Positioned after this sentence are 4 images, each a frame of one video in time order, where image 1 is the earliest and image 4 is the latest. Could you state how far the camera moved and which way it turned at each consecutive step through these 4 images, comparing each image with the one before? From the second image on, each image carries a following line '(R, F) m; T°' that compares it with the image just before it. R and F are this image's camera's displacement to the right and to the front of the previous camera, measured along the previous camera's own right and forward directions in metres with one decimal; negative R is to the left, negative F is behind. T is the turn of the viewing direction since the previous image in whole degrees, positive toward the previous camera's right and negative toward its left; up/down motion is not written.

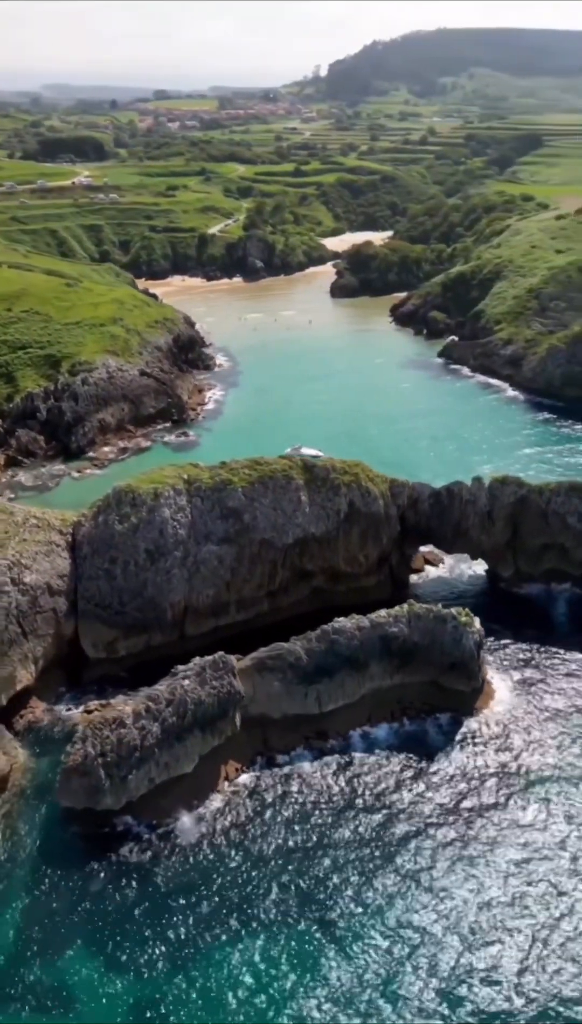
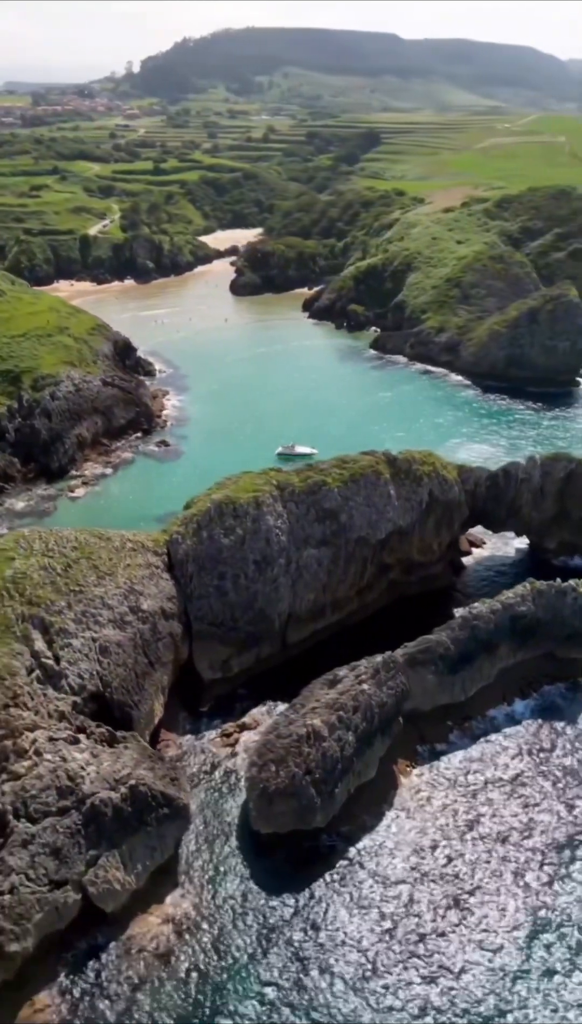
(-12.3, +1.4) m; +11°
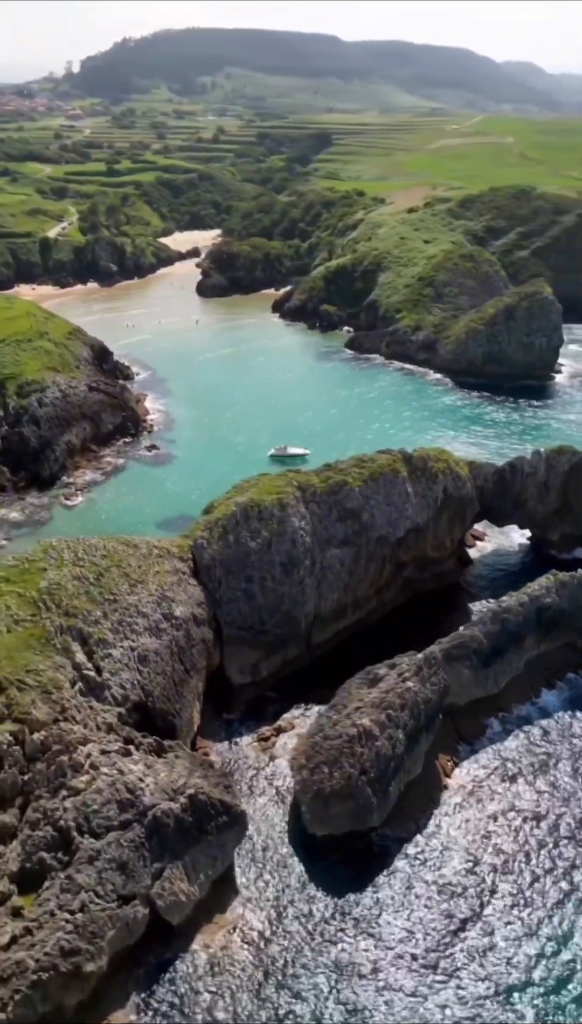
(-3.4, +0.2) m; +3°
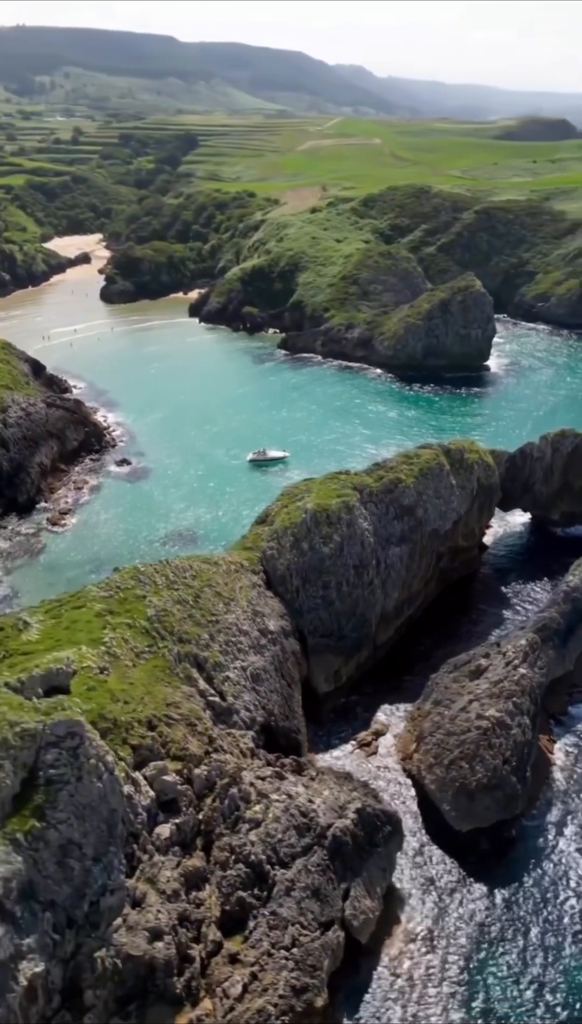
(-9.2, +1.2) m; +10°
